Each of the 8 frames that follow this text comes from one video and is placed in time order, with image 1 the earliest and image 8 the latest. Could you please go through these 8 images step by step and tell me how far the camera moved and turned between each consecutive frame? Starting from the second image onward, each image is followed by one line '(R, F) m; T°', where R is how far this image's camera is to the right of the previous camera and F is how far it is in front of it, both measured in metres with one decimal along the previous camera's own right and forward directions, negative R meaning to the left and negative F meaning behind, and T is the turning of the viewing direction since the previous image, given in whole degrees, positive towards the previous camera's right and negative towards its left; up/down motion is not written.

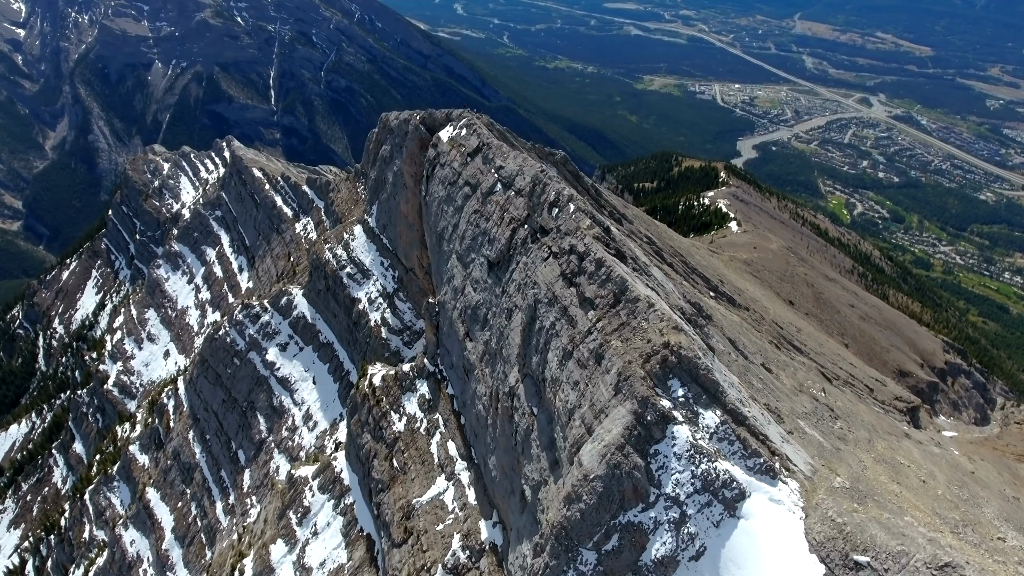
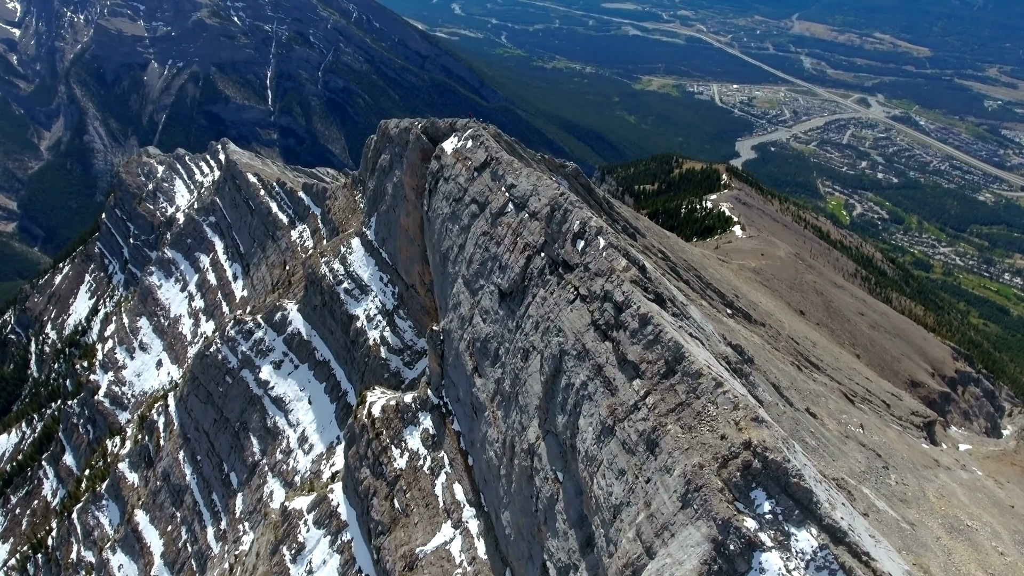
(-0.6, +2.4) m; 0°
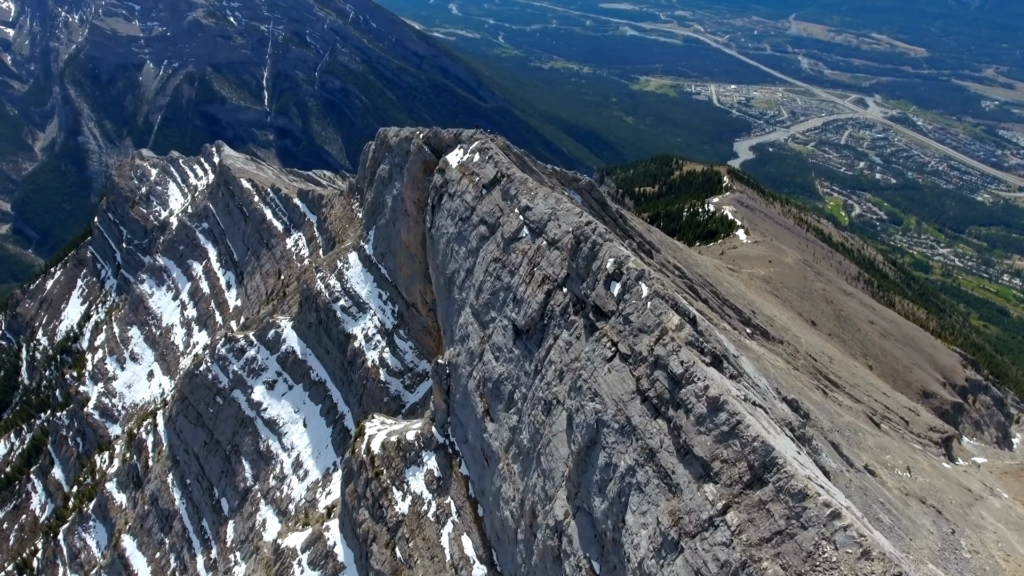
(-0.6, +2.5) m; 0°
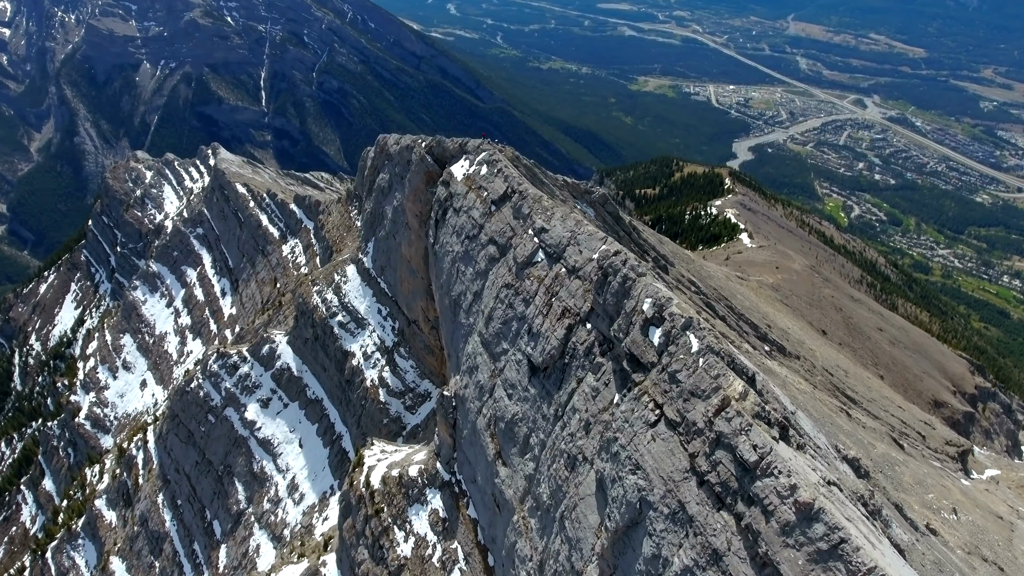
(-0.5, +2.1) m; 0°
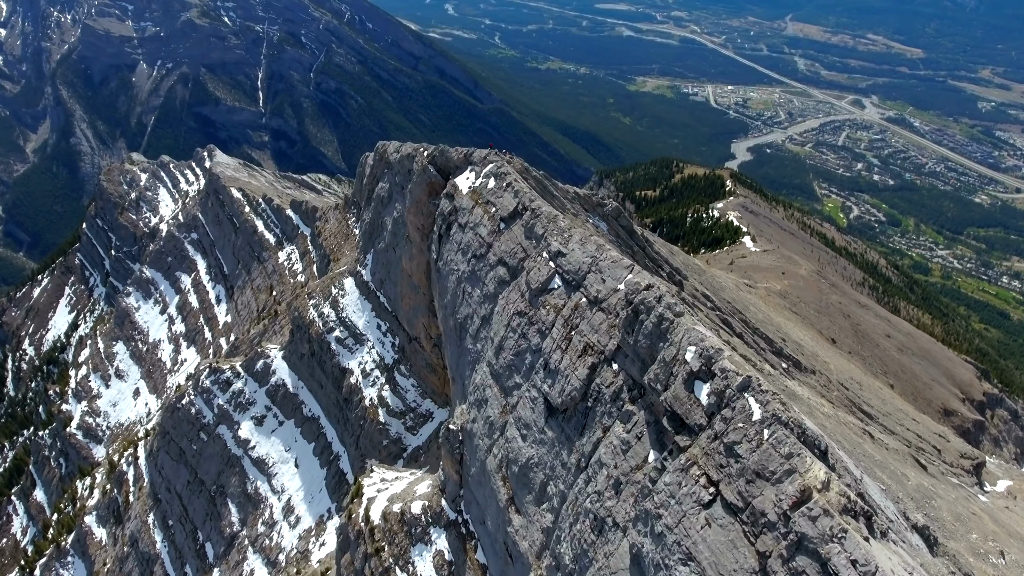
(-0.4, +1.8) m; 0°
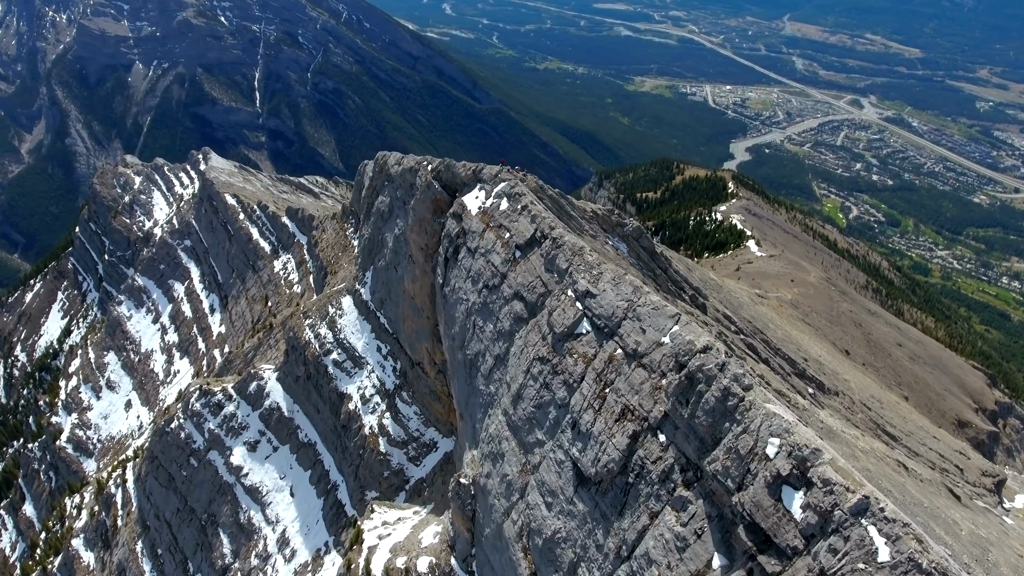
(-0.6, +2.3) m; 0°
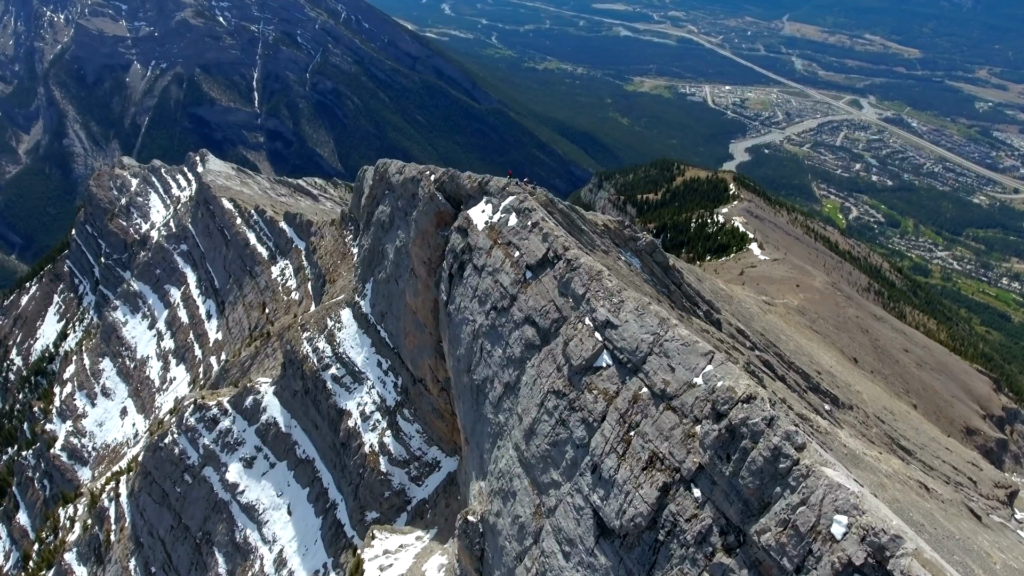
(-0.3, +1.3) m; 0°
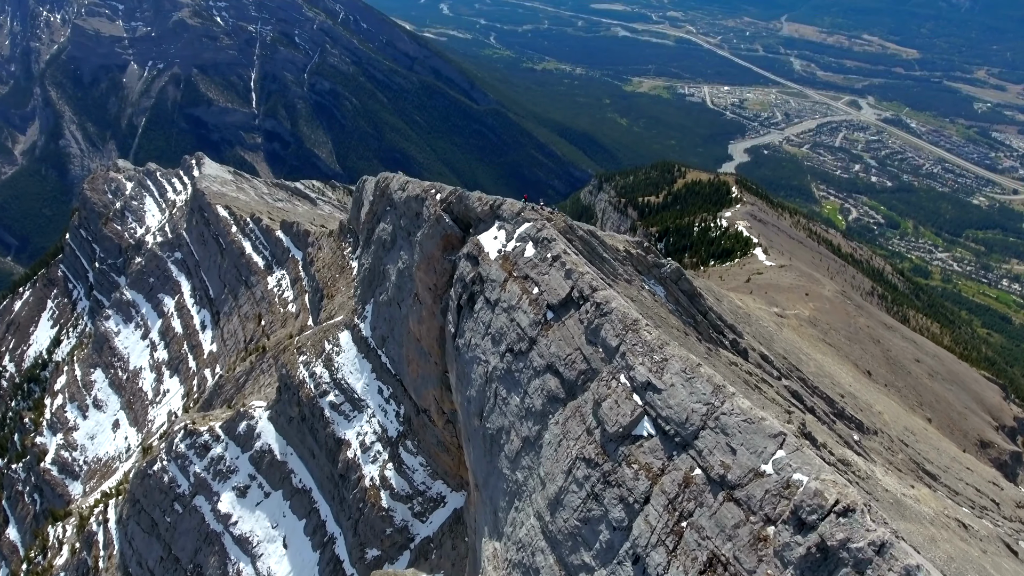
(-0.6, +2.1) m; 0°
